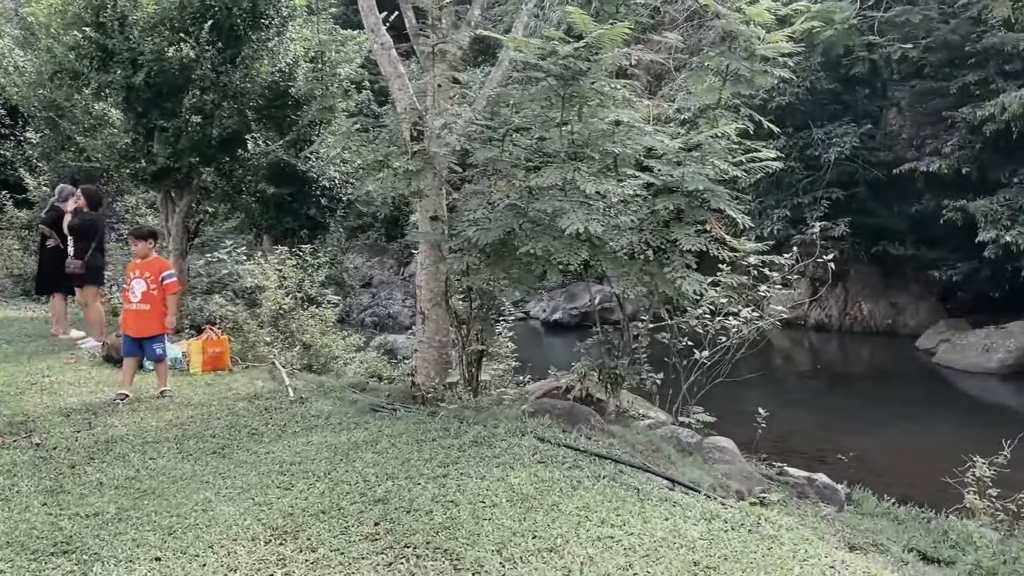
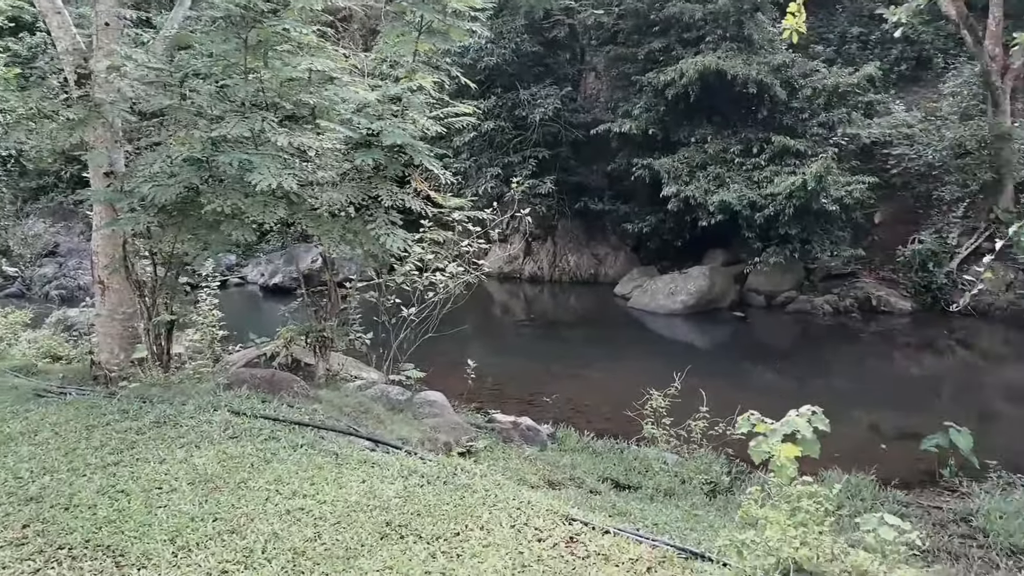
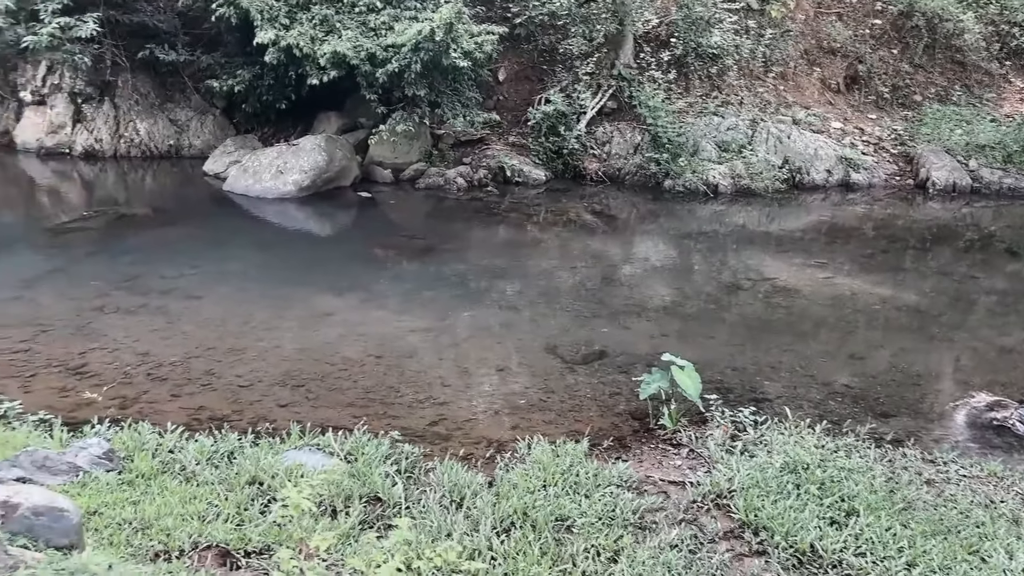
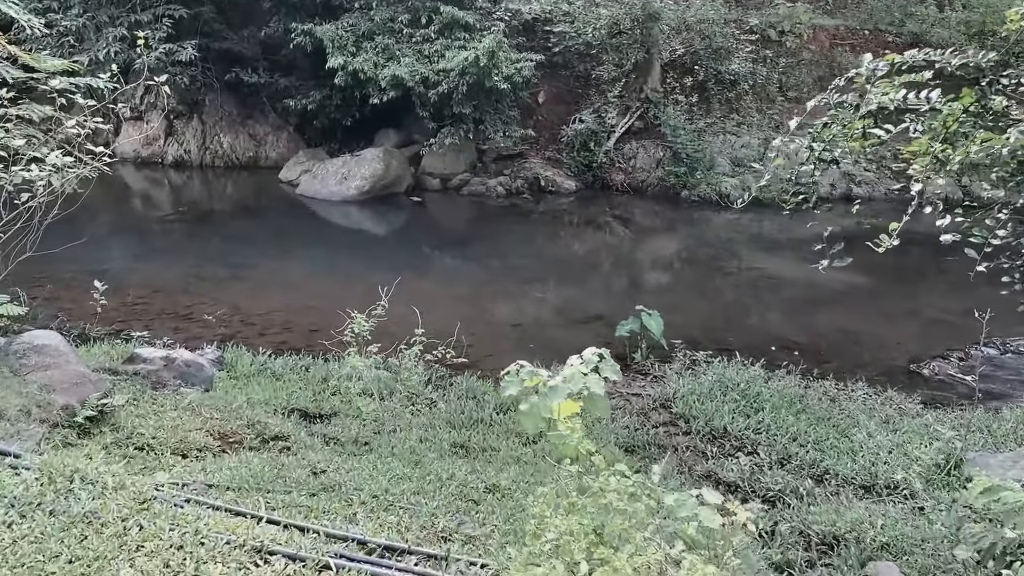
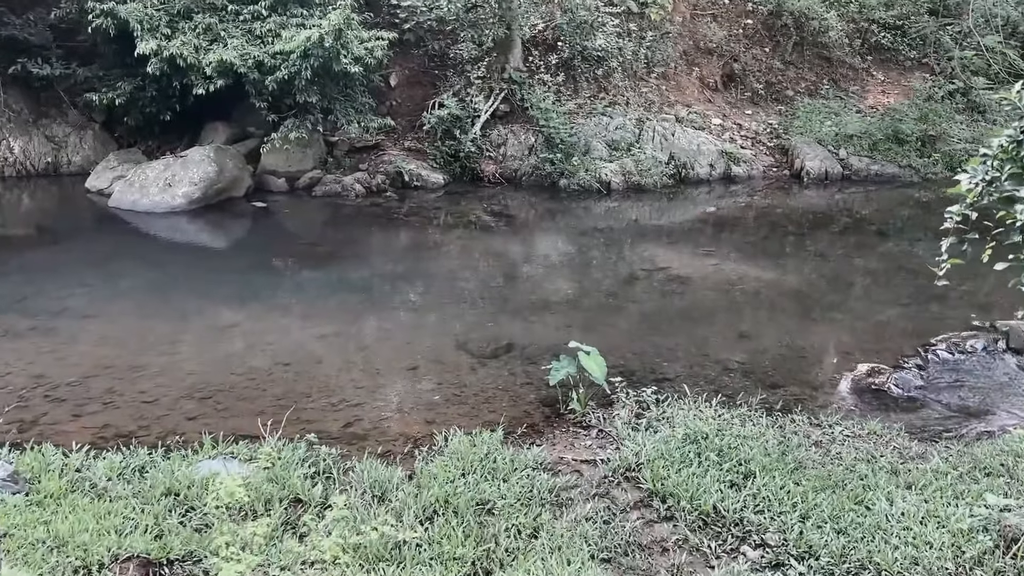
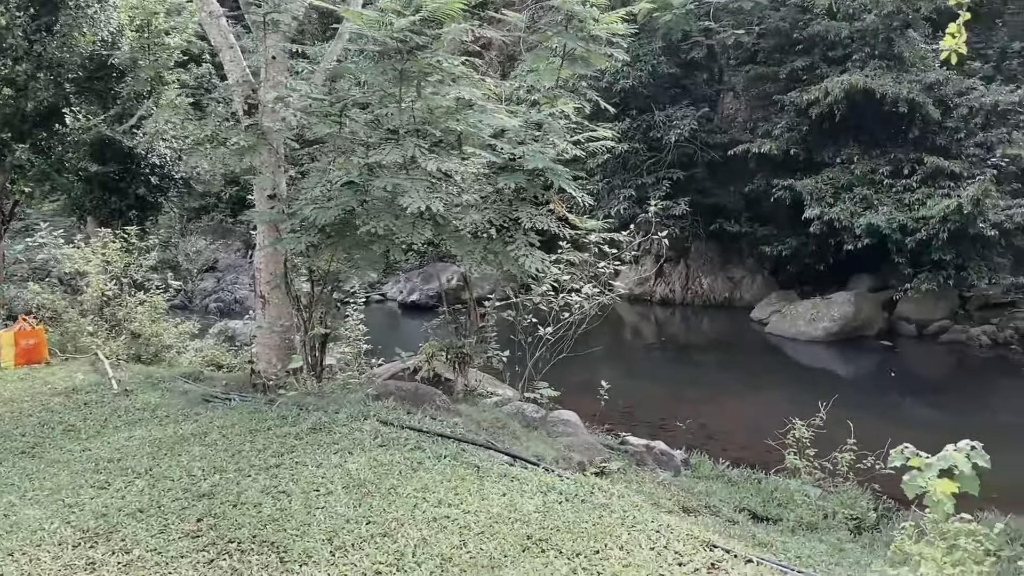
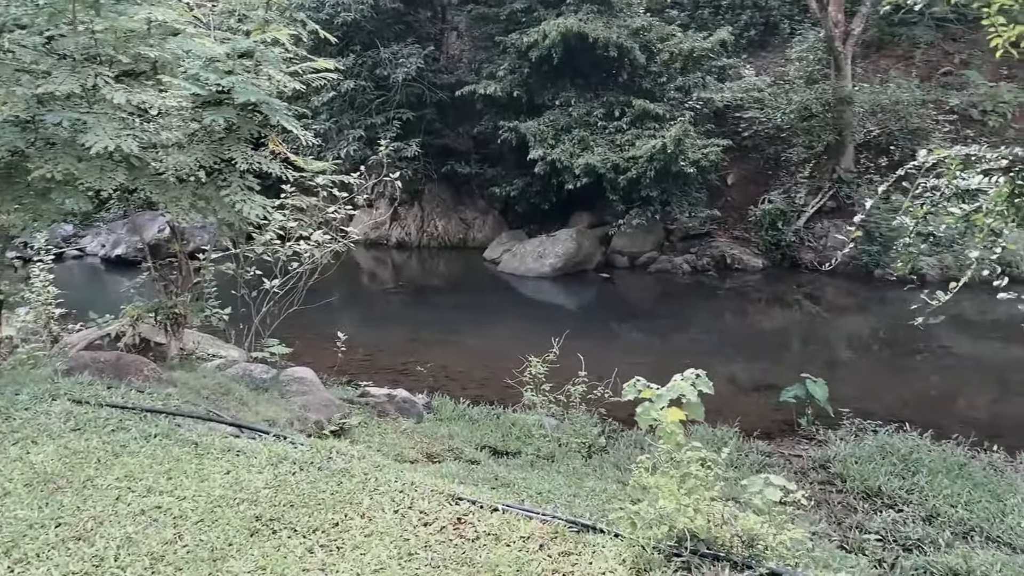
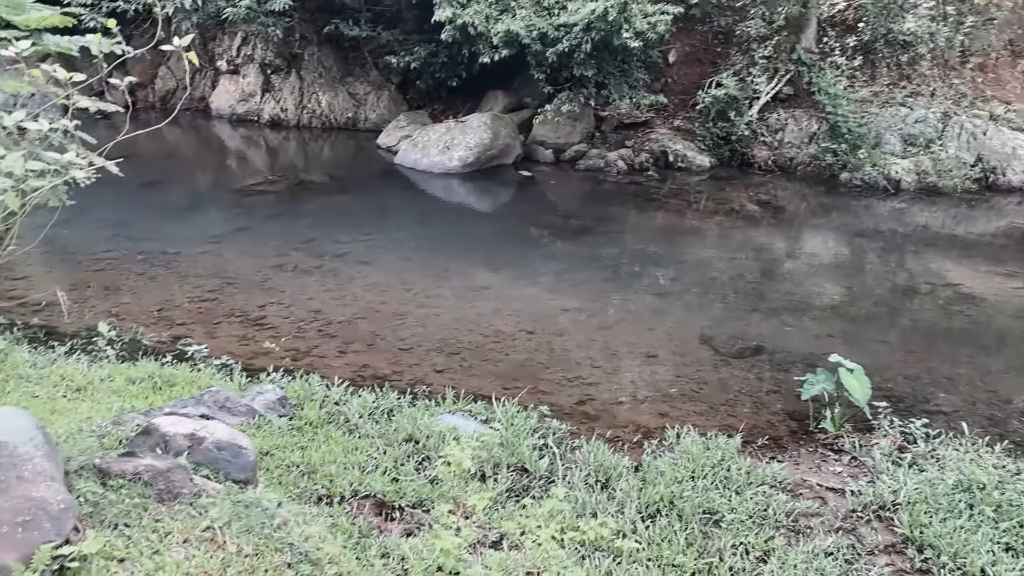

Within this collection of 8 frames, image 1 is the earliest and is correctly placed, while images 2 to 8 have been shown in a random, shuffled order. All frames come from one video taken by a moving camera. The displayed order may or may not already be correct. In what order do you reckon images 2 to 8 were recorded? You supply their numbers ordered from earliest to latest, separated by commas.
6, 2, 7, 4, 5, 3, 8
